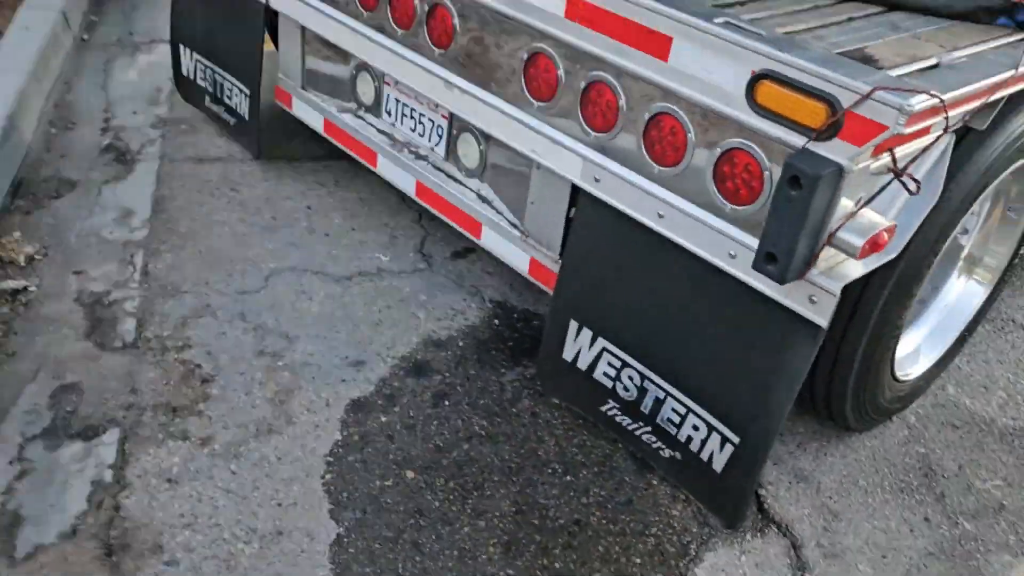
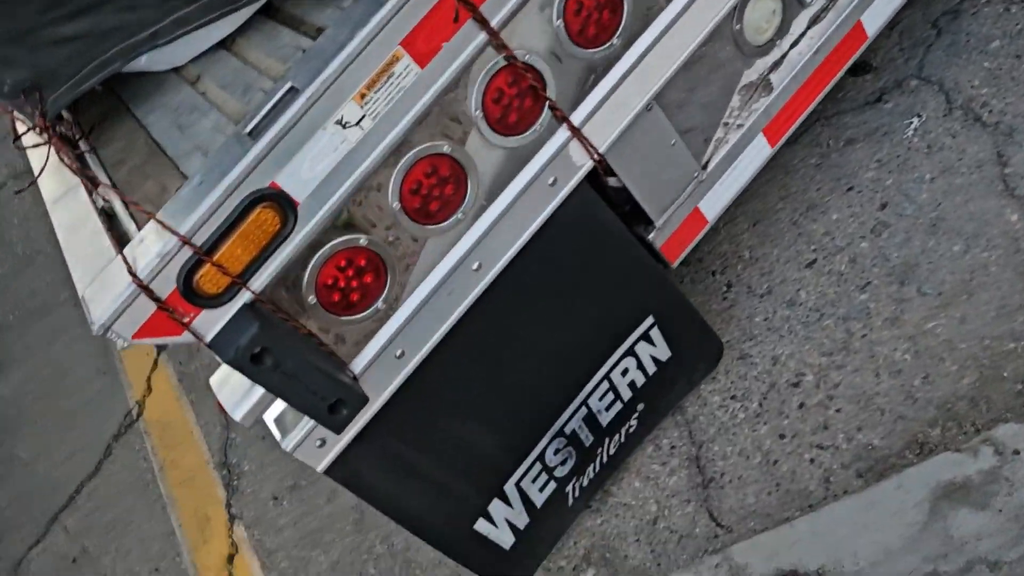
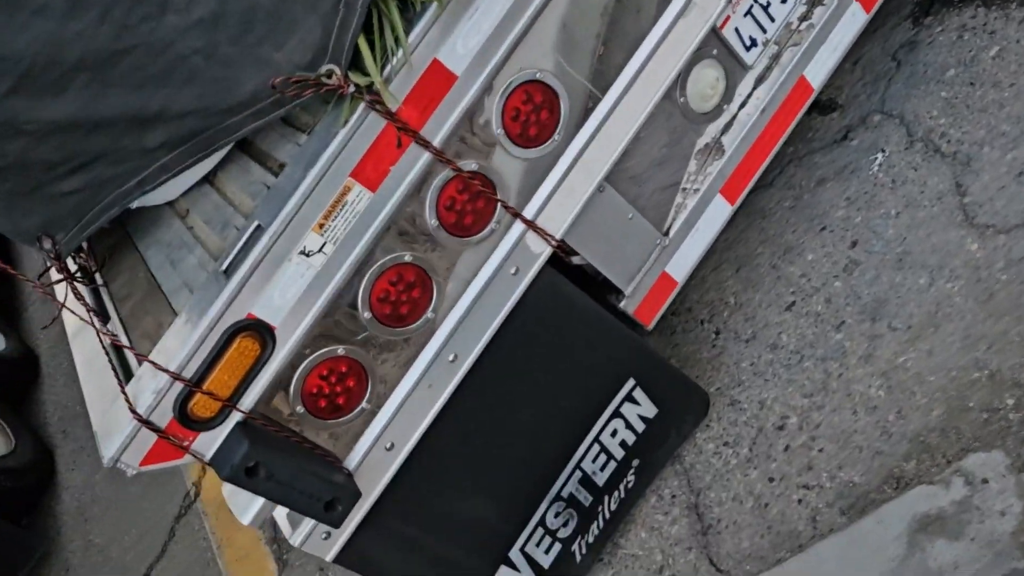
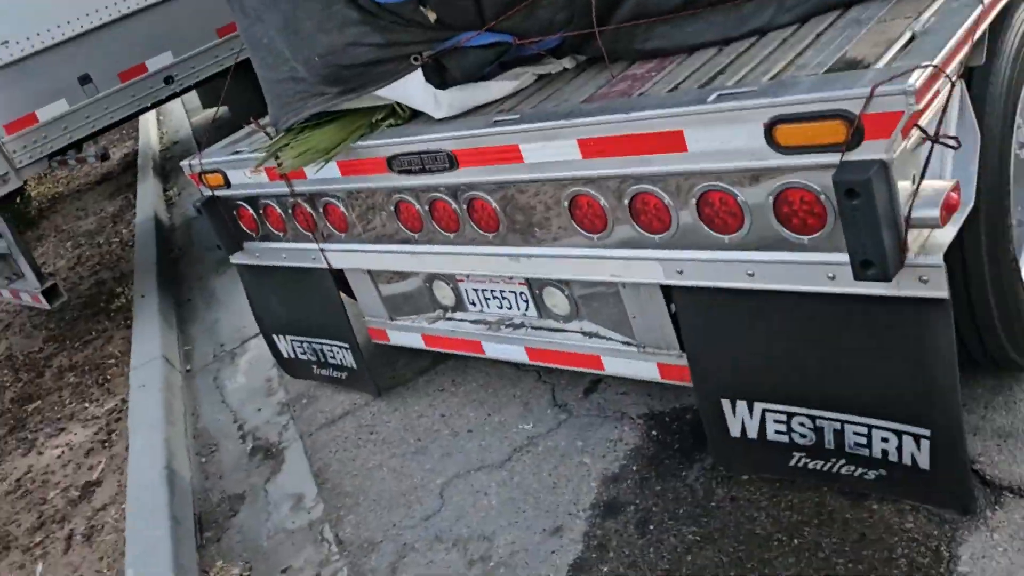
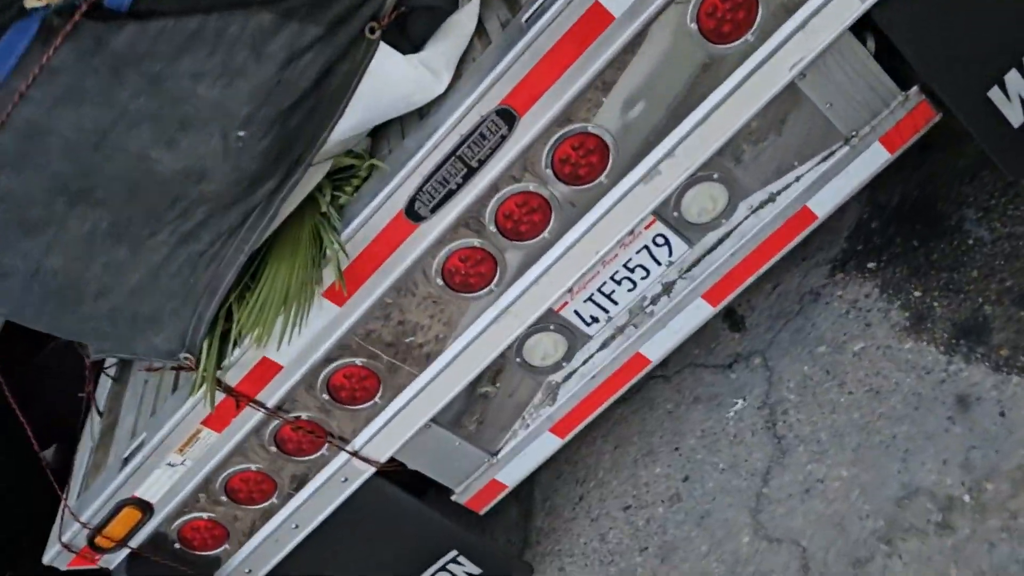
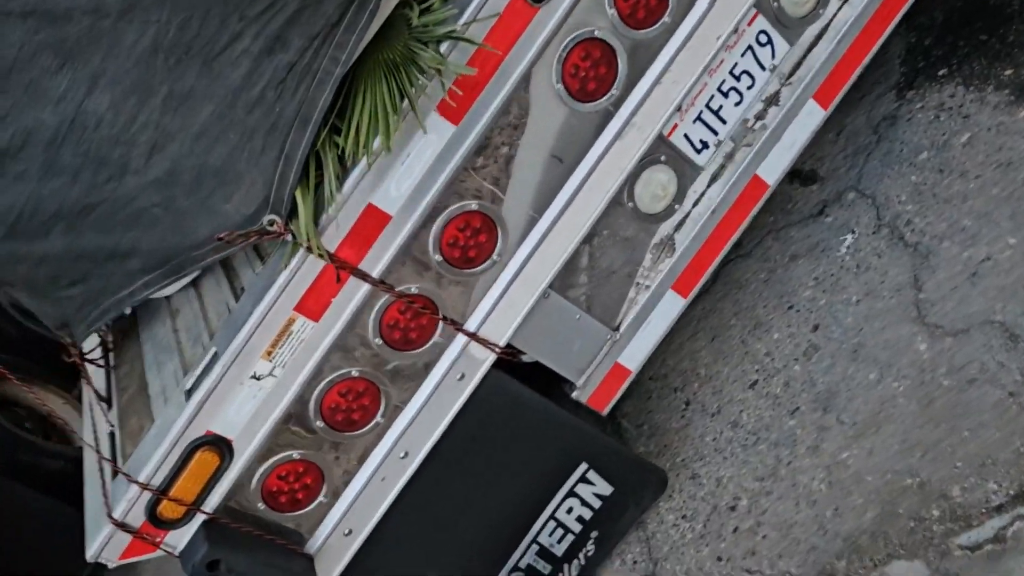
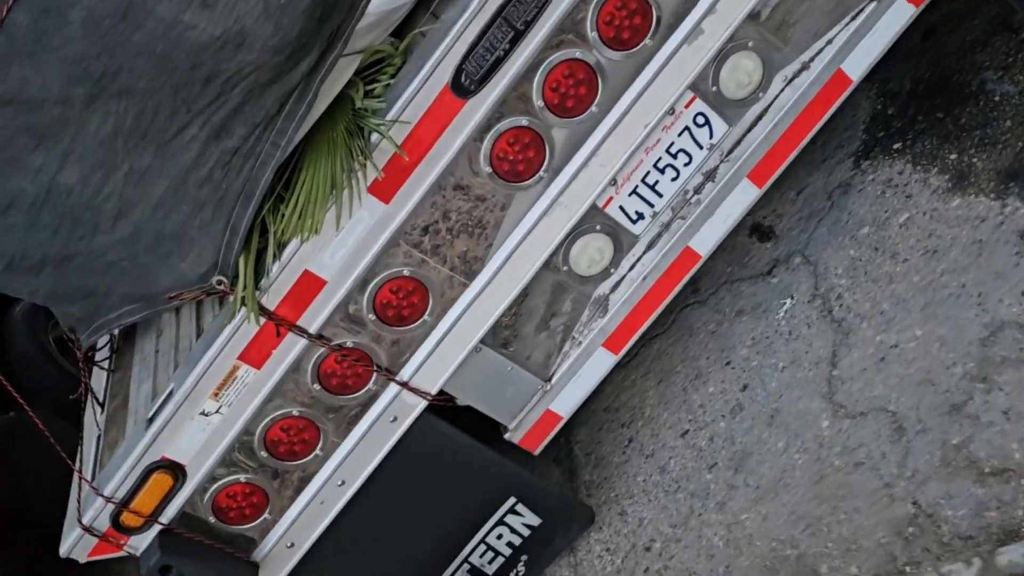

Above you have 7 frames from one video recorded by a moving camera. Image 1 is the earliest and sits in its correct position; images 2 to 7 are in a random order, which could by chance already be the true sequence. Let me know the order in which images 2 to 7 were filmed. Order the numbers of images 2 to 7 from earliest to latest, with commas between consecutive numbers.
4, 5, 7, 6, 3, 2
